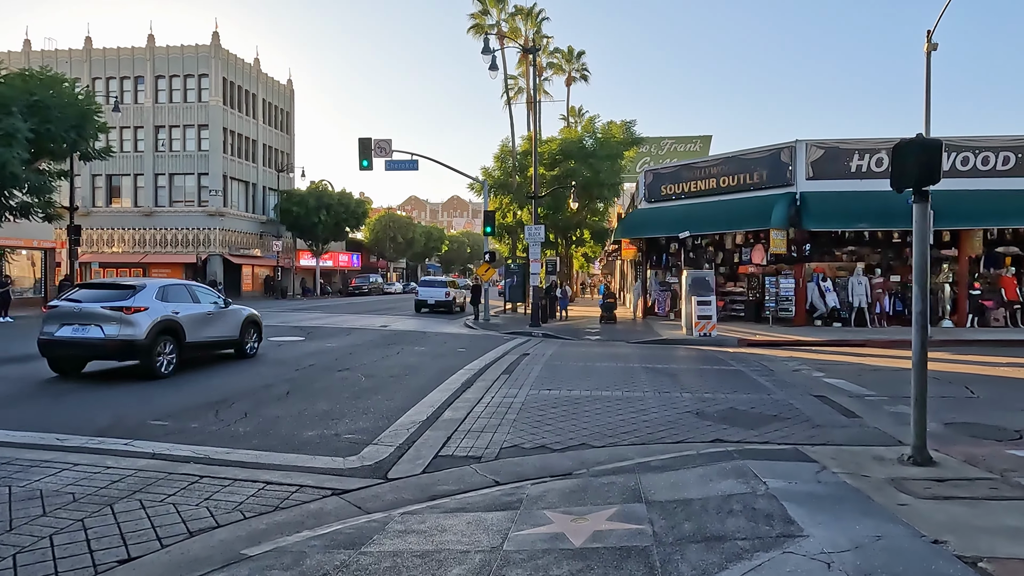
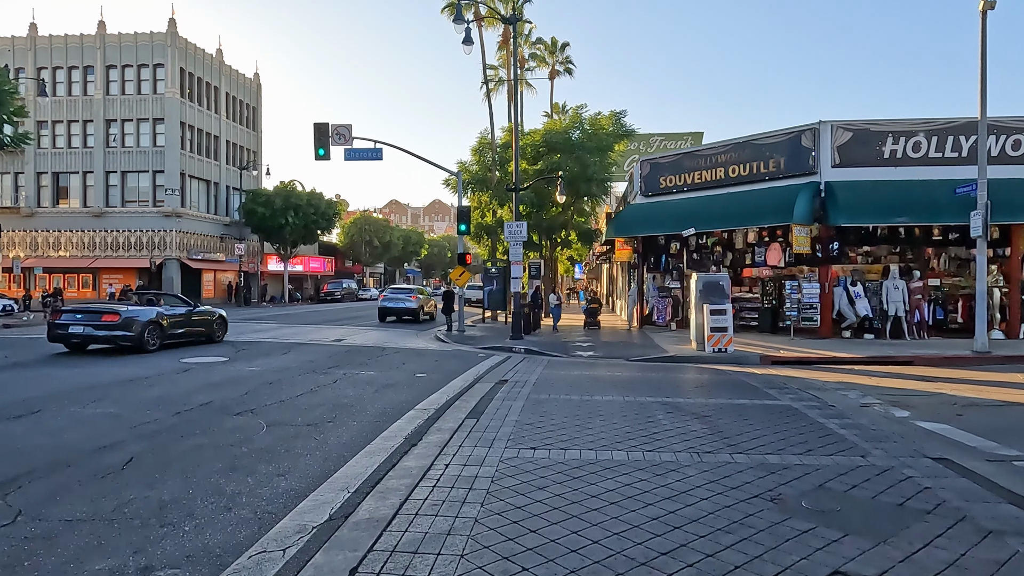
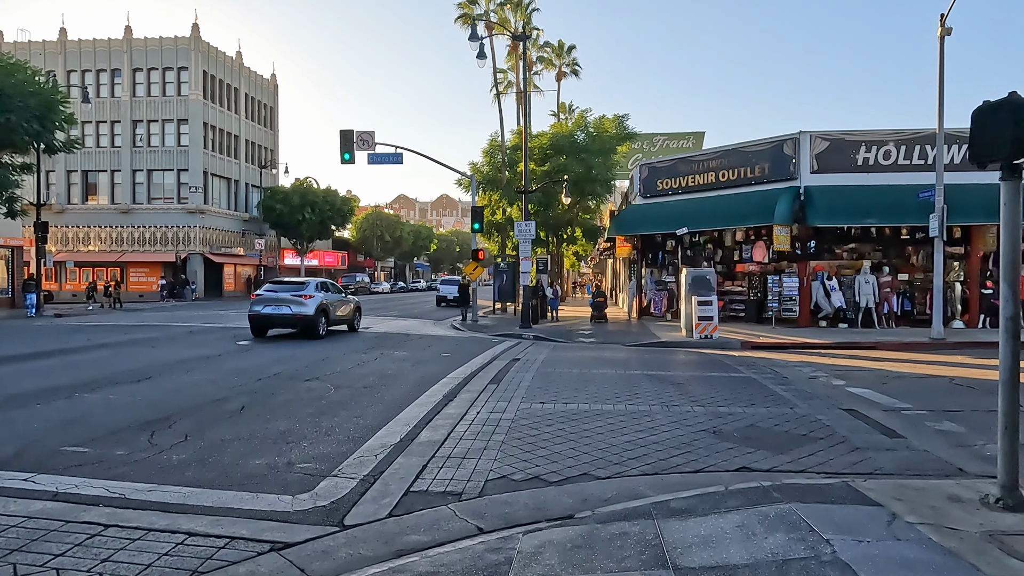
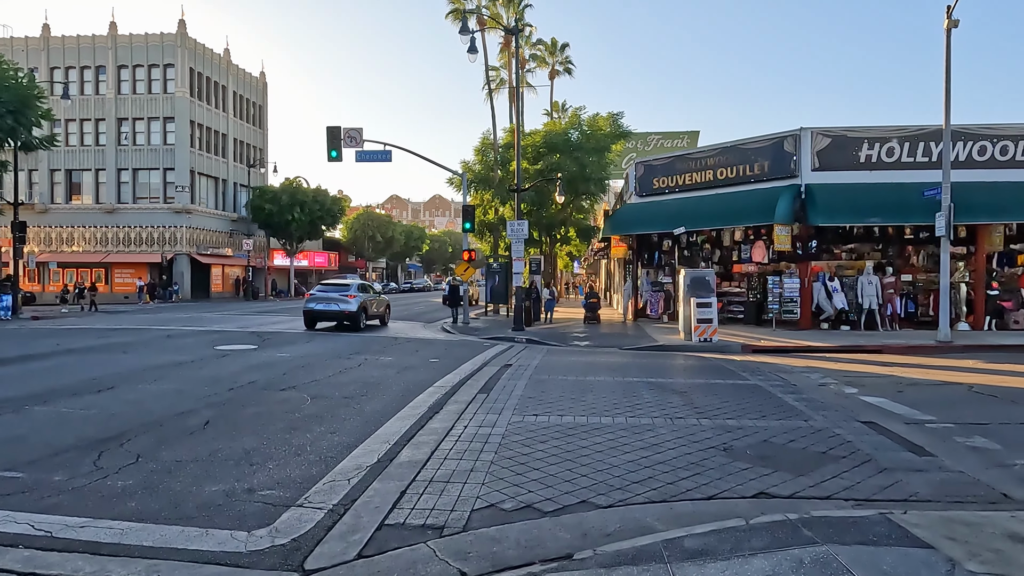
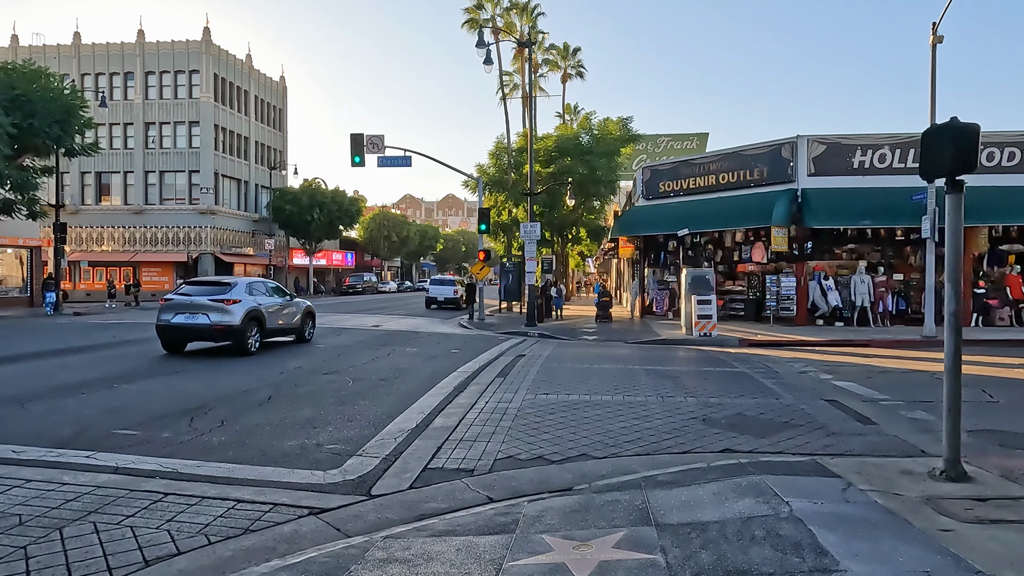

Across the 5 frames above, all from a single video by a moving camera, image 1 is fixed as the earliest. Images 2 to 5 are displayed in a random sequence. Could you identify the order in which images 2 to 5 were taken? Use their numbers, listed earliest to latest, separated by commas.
5, 3, 4, 2
